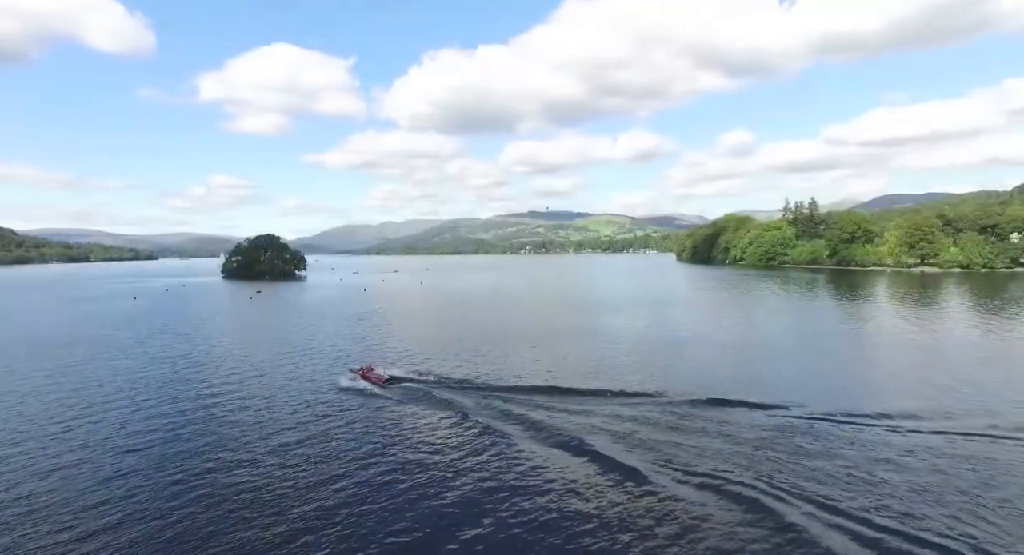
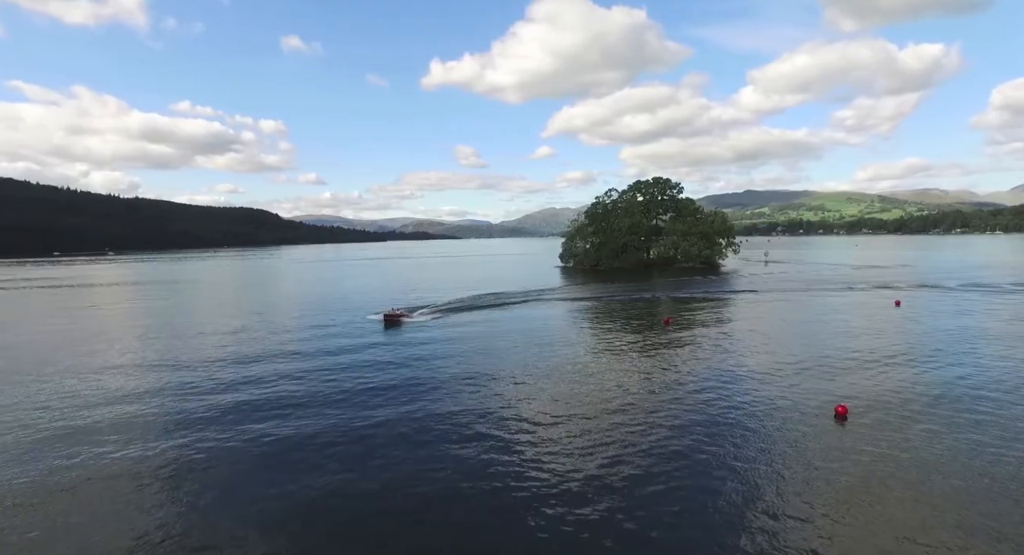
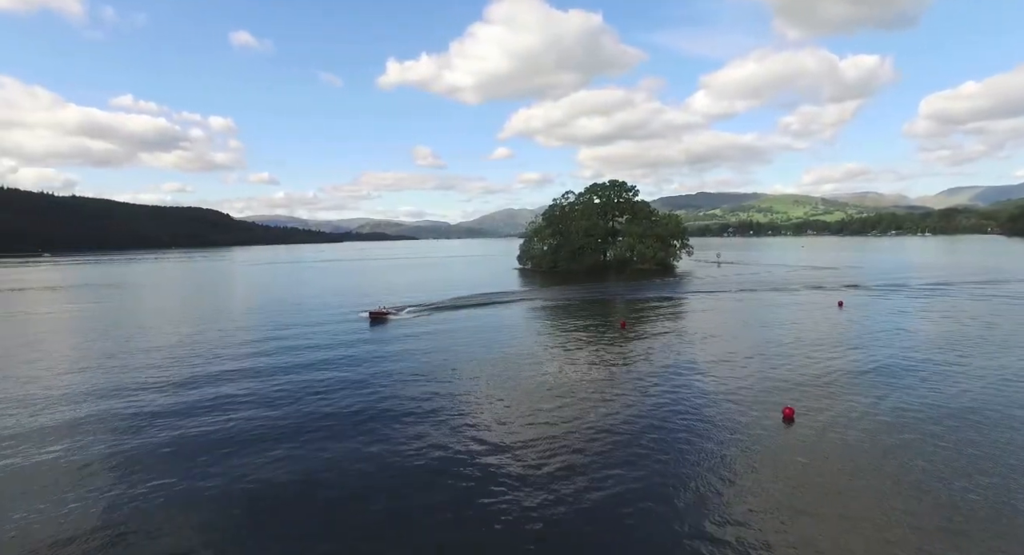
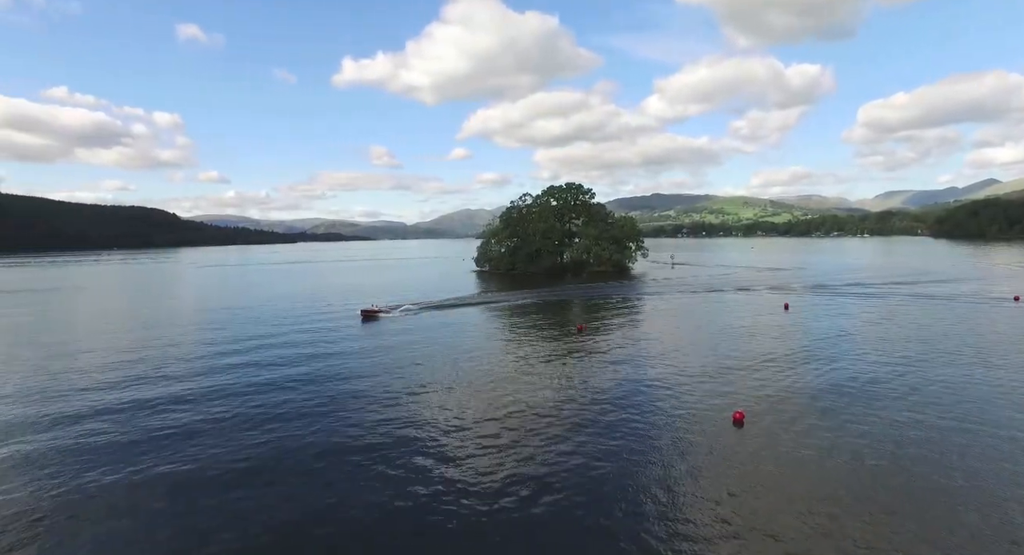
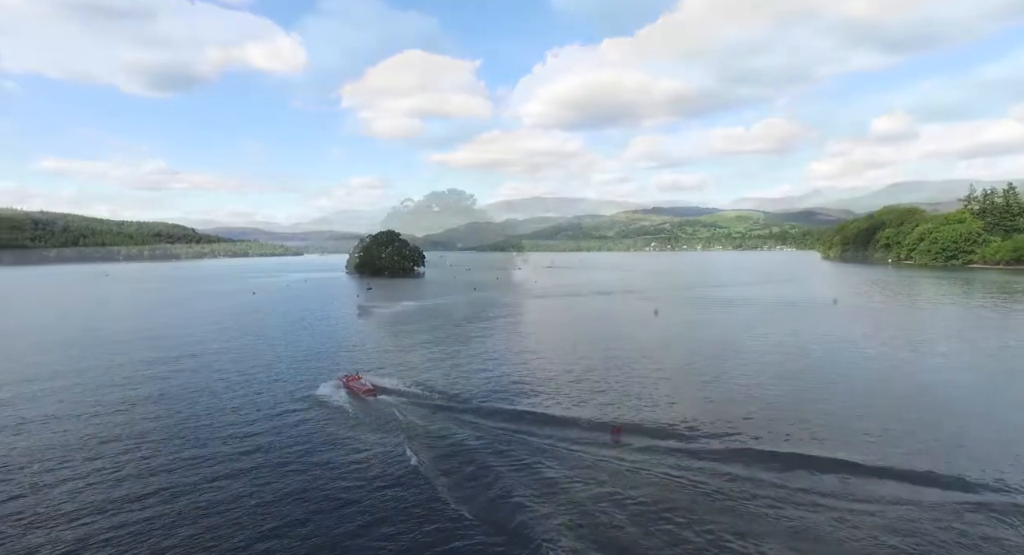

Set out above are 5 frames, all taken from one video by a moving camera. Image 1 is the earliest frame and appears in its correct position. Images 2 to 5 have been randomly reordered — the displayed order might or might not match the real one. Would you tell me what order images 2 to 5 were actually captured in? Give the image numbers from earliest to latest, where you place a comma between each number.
5, 4, 3, 2
